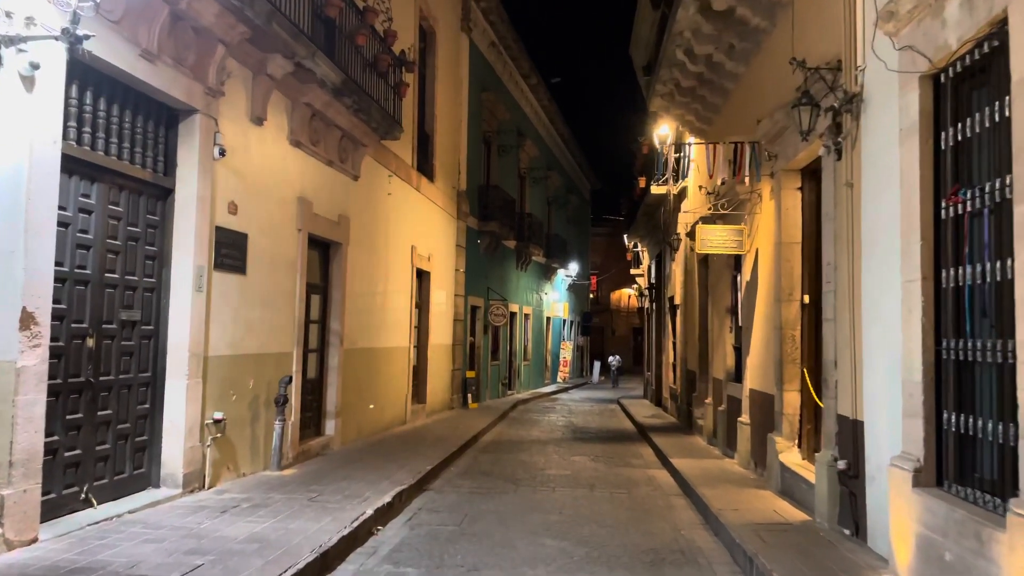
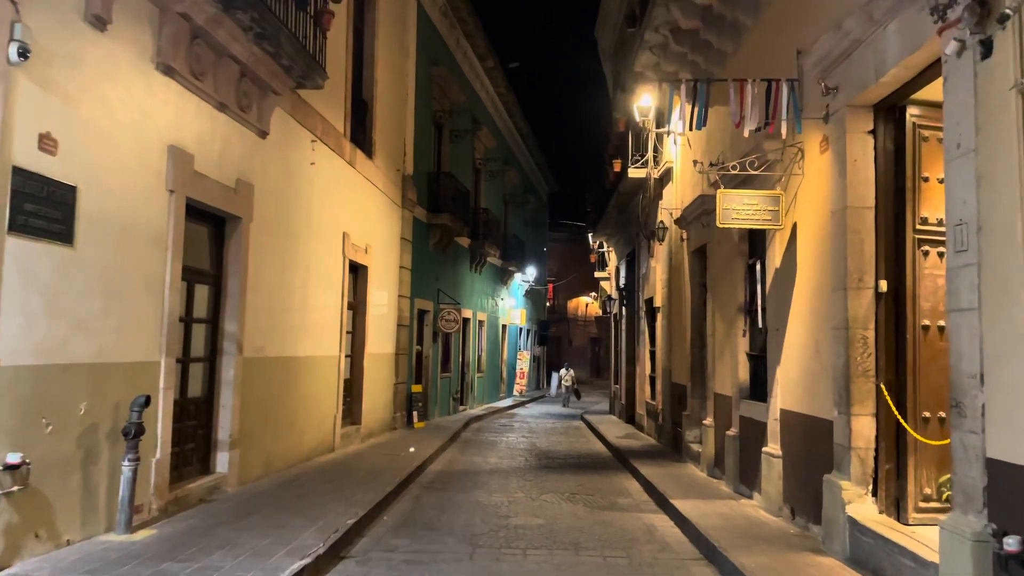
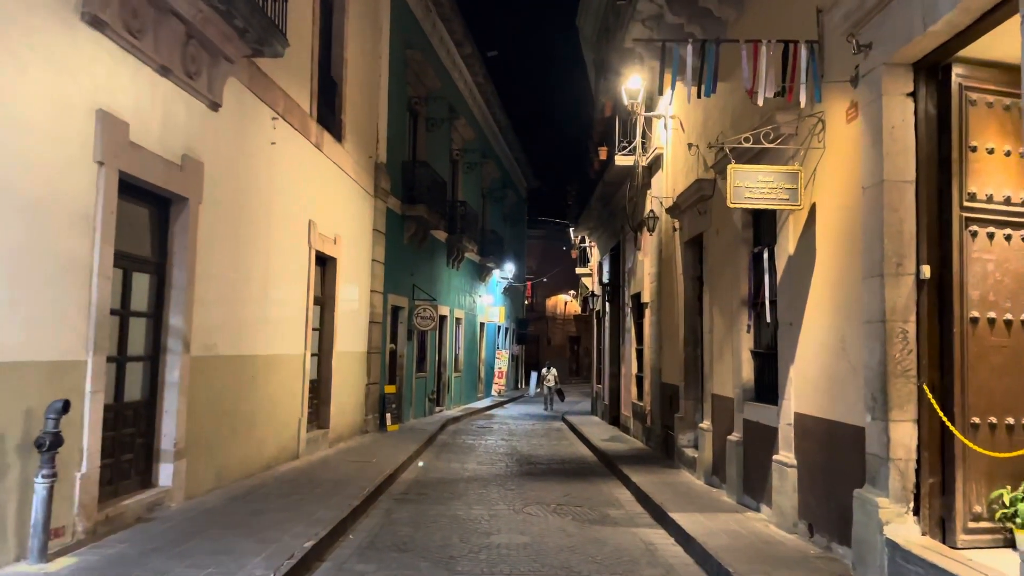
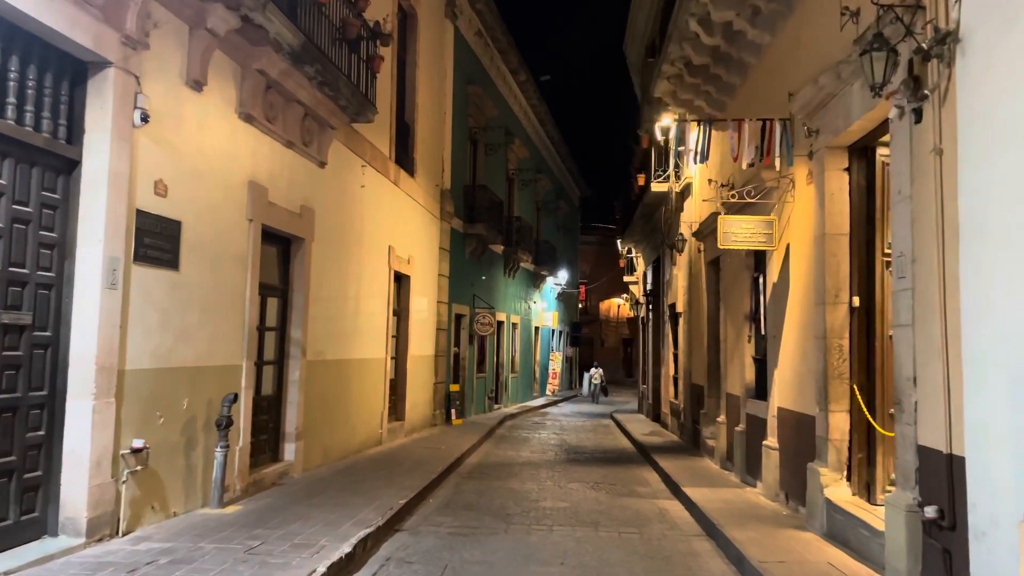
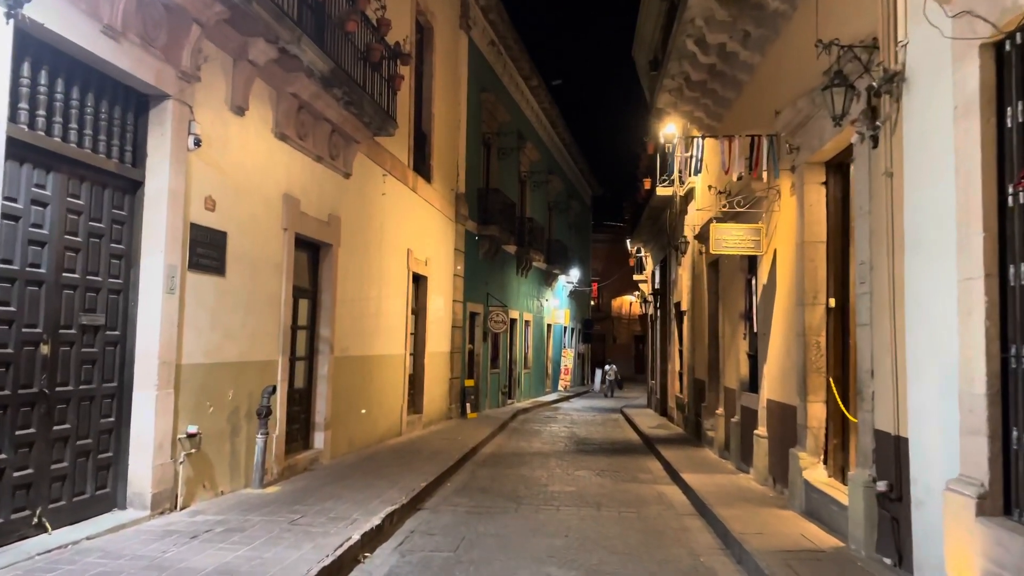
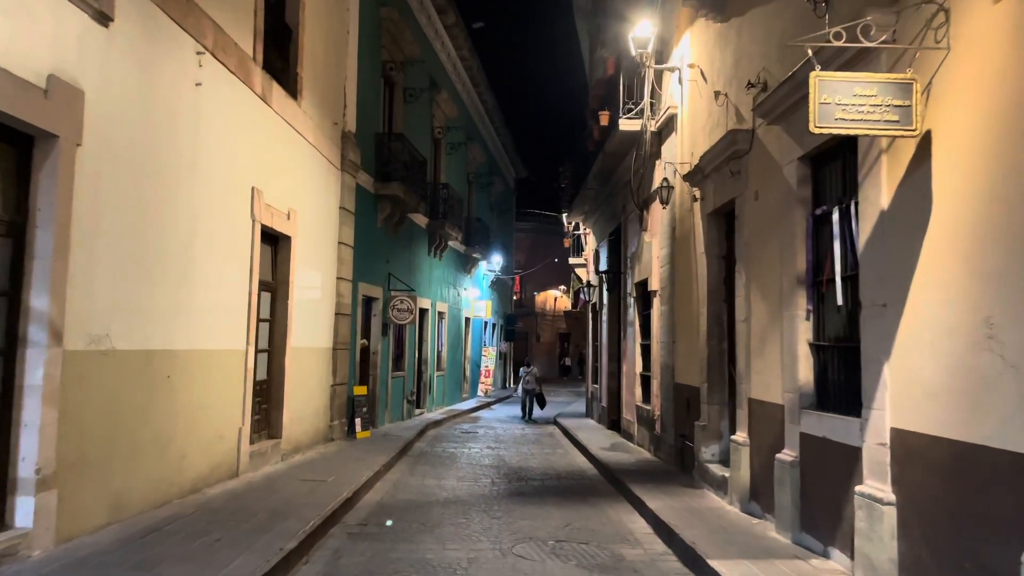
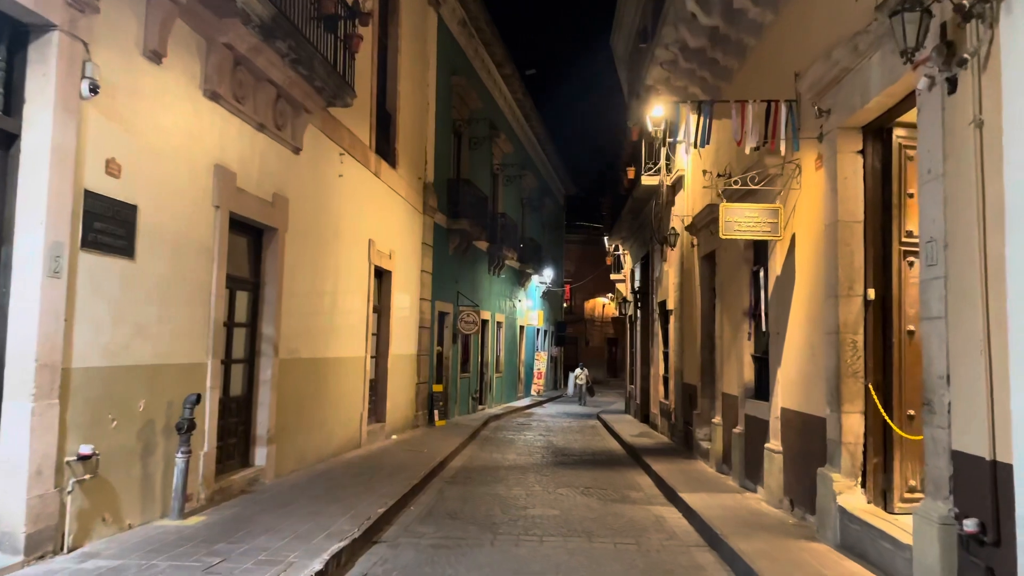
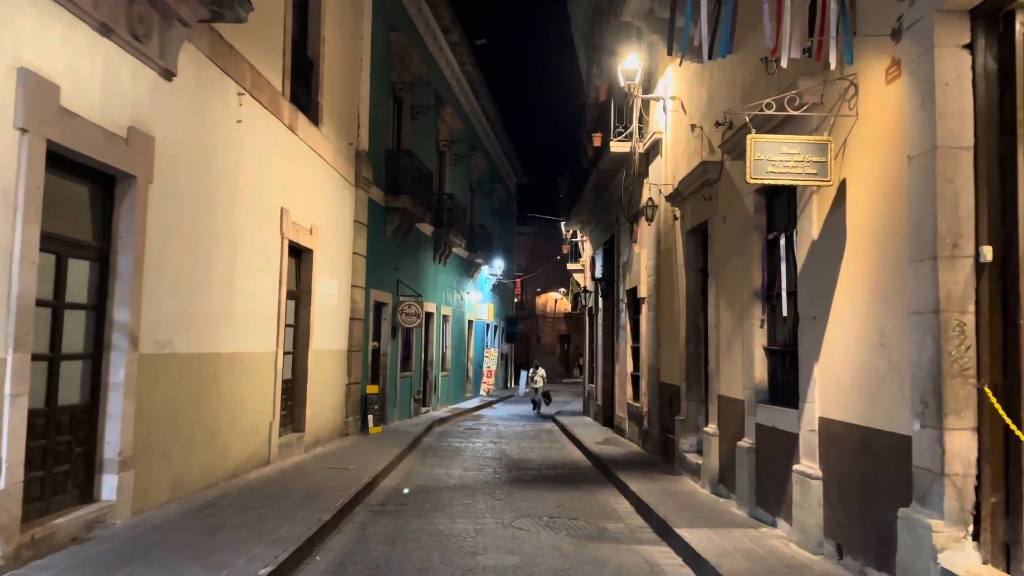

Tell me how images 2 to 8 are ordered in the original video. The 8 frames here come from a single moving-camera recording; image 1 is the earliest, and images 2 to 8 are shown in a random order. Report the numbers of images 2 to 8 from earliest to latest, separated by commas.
5, 4, 7, 2, 3, 8, 6
